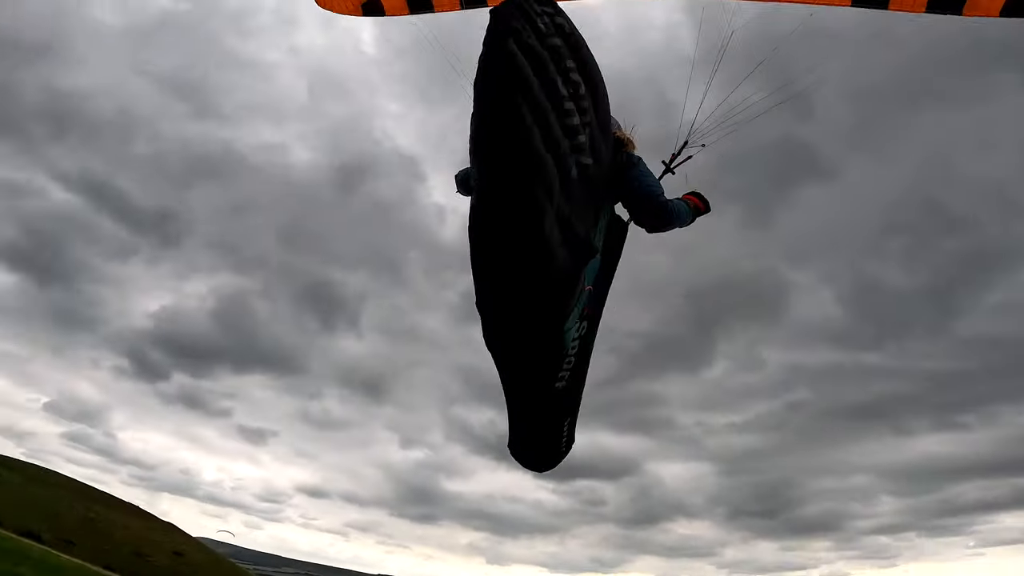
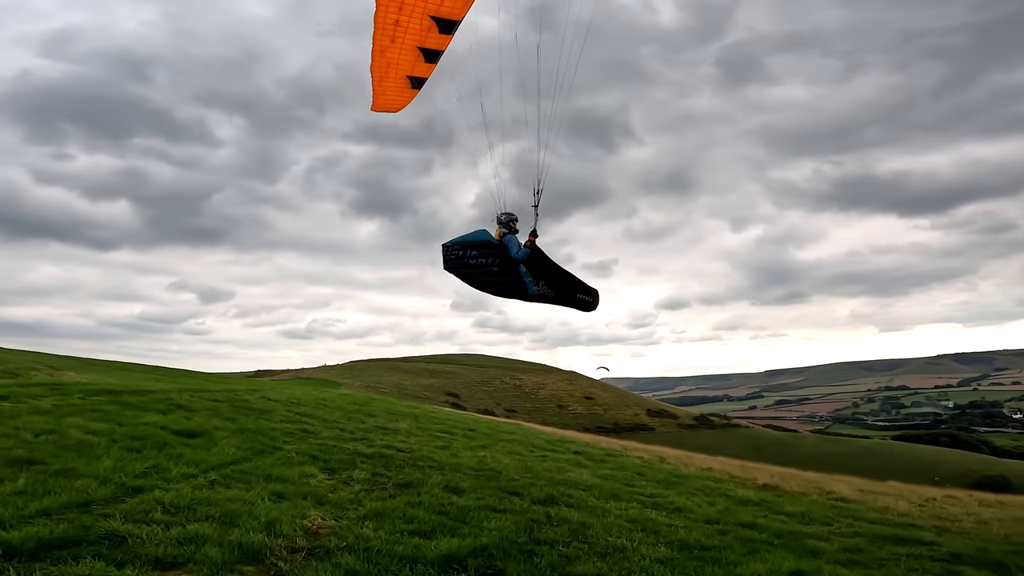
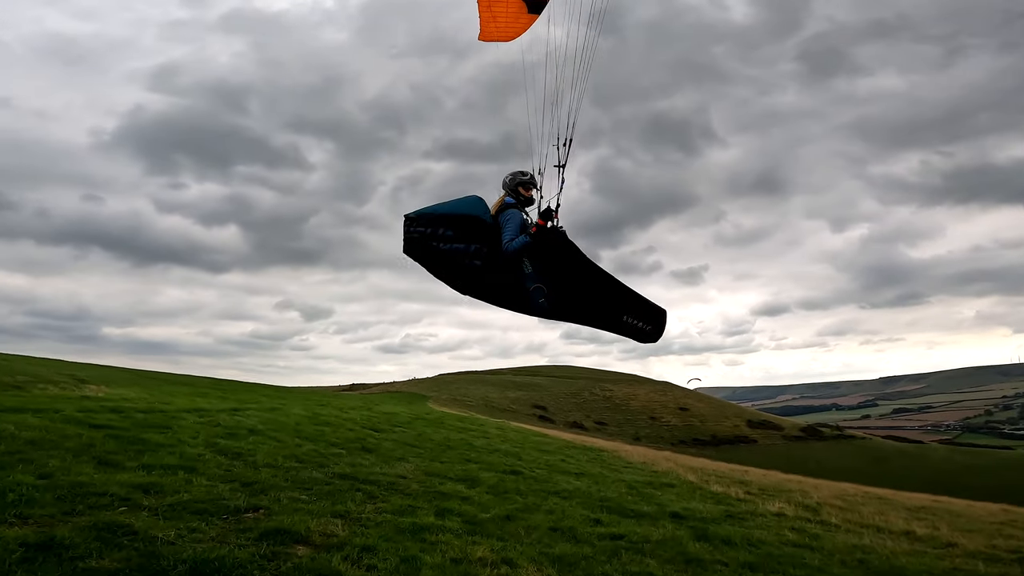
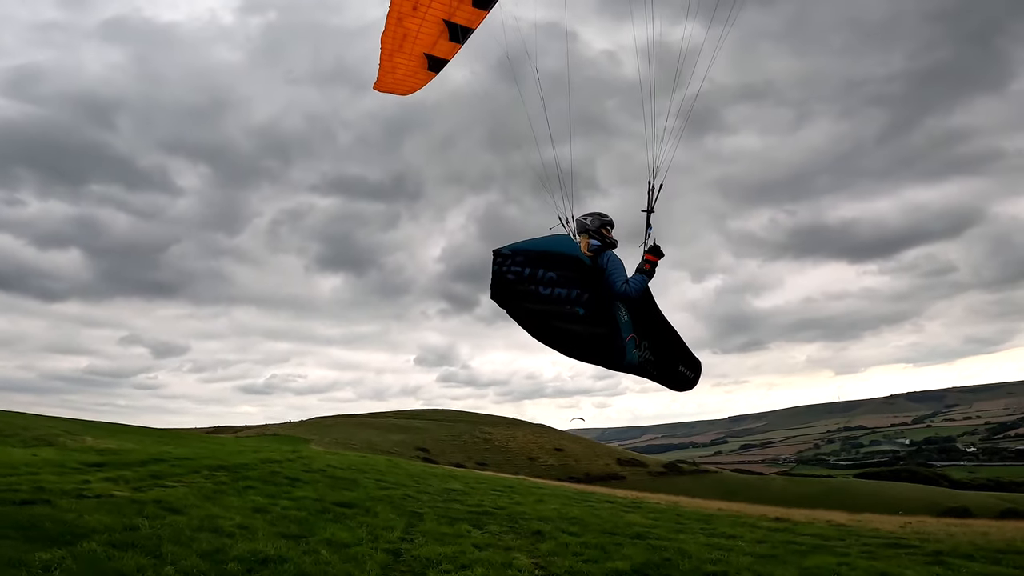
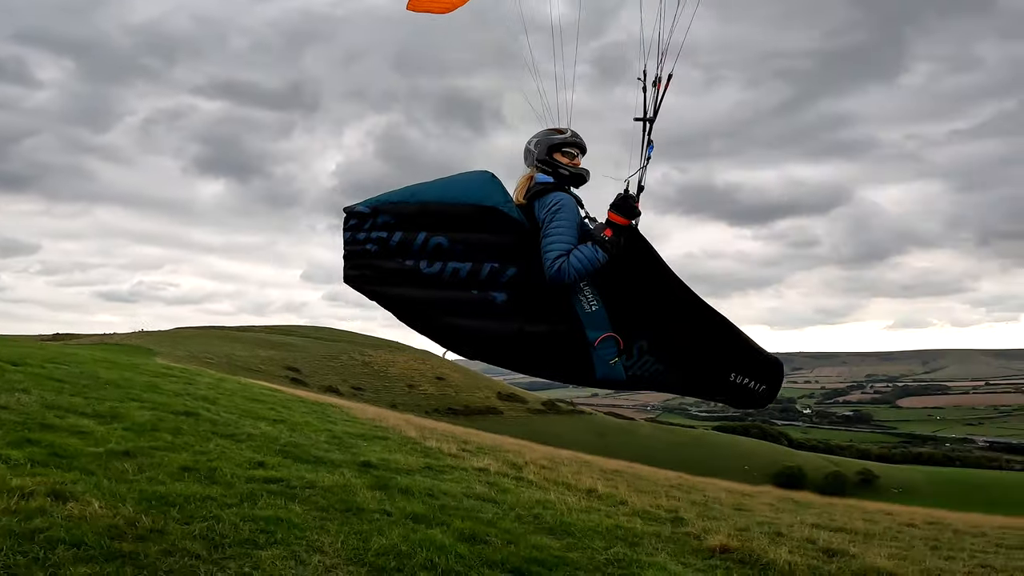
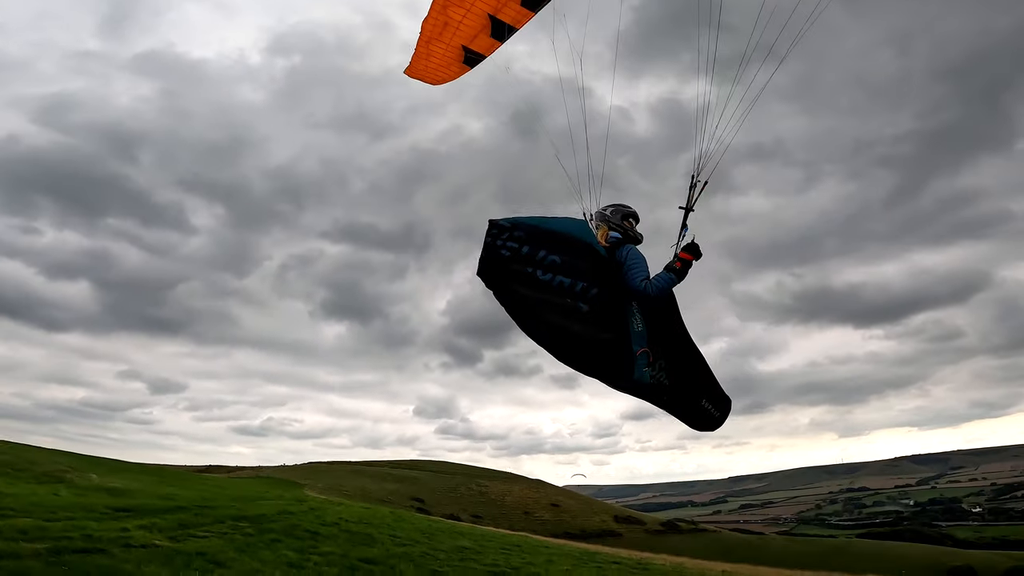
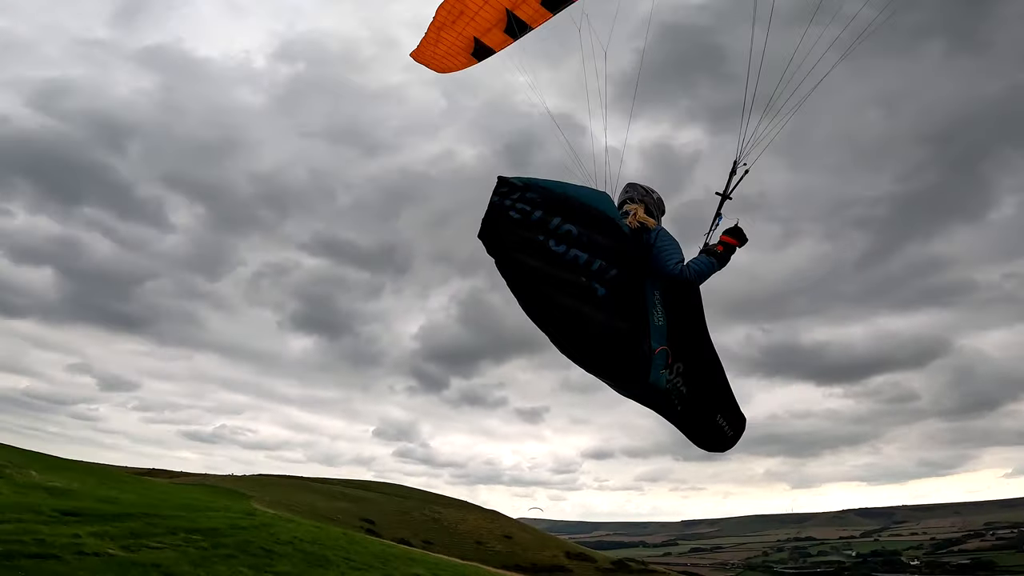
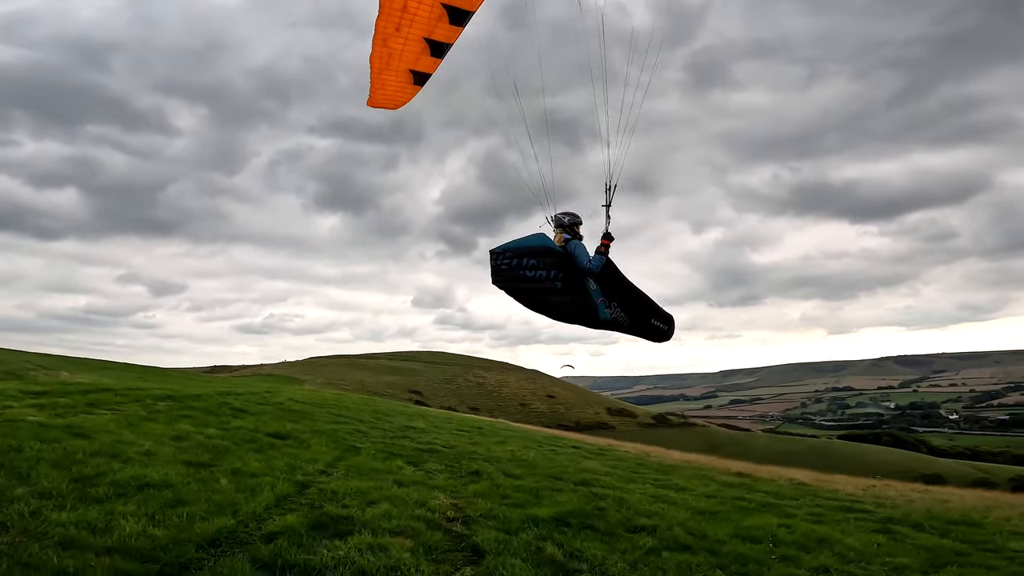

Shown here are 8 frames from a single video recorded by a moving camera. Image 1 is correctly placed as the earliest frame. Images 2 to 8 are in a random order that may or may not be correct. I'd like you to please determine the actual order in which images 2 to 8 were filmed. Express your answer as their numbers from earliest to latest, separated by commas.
7, 6, 4, 8, 2, 3, 5
